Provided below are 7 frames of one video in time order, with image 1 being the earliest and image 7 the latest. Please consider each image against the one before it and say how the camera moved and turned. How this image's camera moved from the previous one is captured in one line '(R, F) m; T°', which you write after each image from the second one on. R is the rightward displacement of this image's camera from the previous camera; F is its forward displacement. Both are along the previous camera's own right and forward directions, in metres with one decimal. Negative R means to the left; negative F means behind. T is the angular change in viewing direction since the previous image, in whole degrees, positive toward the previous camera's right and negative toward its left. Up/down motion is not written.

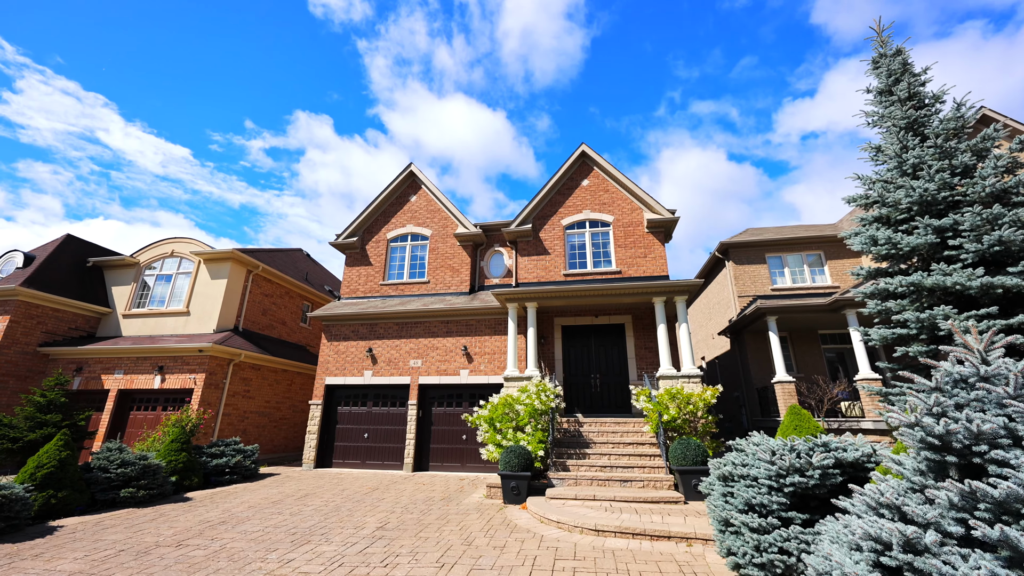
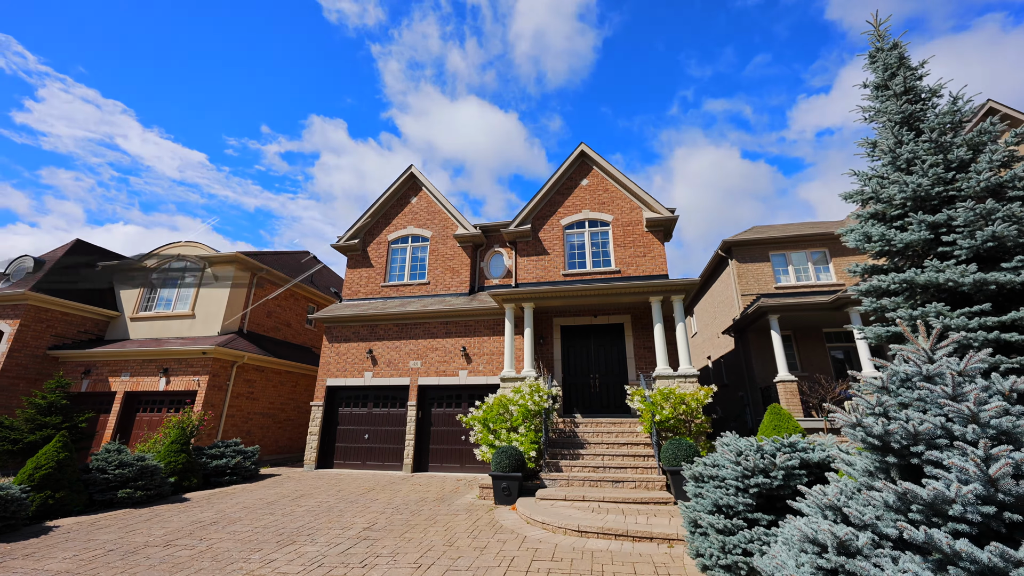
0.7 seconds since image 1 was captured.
(+0.4, 0.0) m; -1°
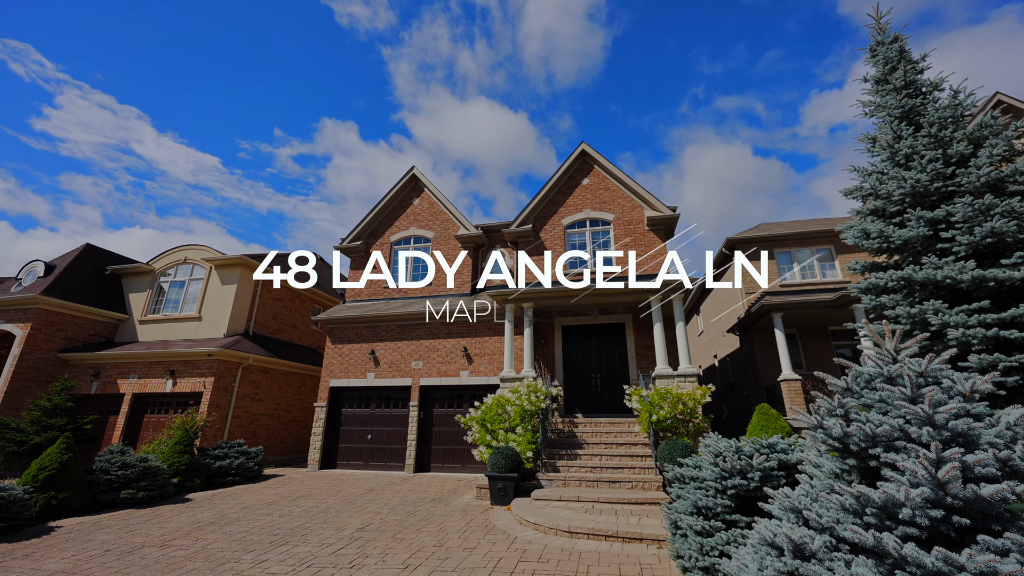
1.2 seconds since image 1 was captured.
(+0.3, 0.0) m; -1°
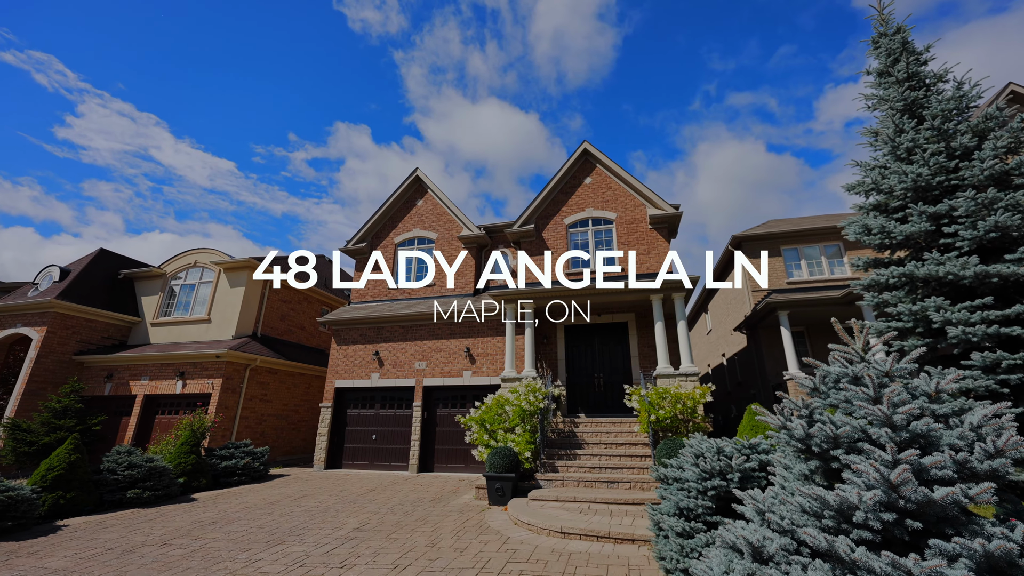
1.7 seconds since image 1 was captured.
(+0.3, 0.0) m; -1°
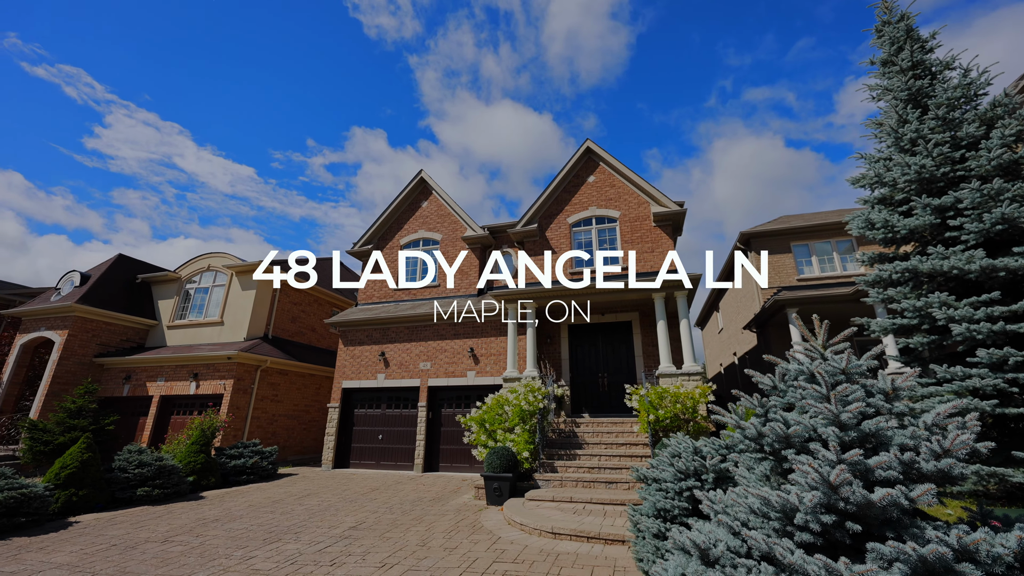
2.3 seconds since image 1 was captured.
(+0.3, 0.0) m; -2°
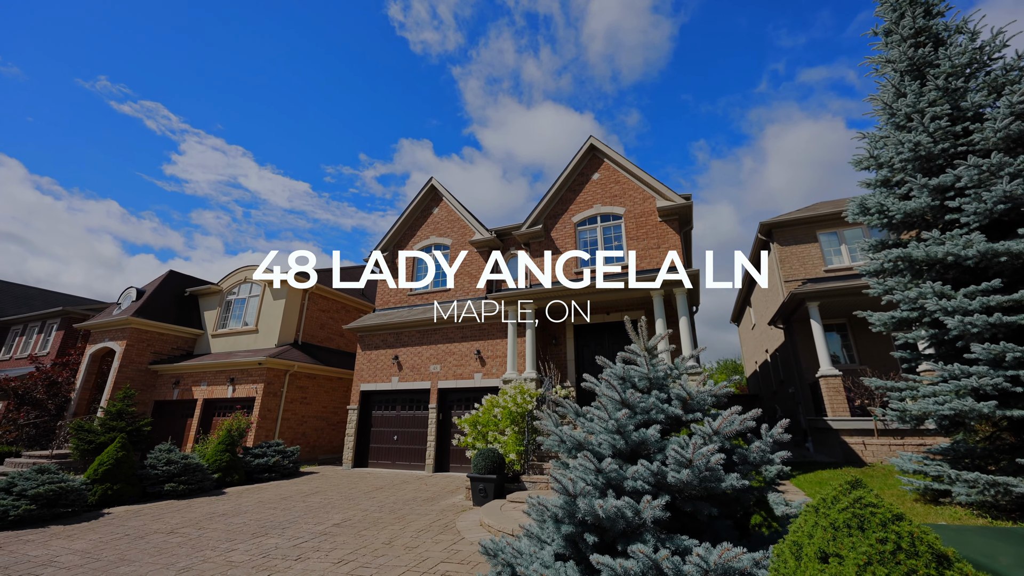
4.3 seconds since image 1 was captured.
(+1.2, 0.0) m; -6°
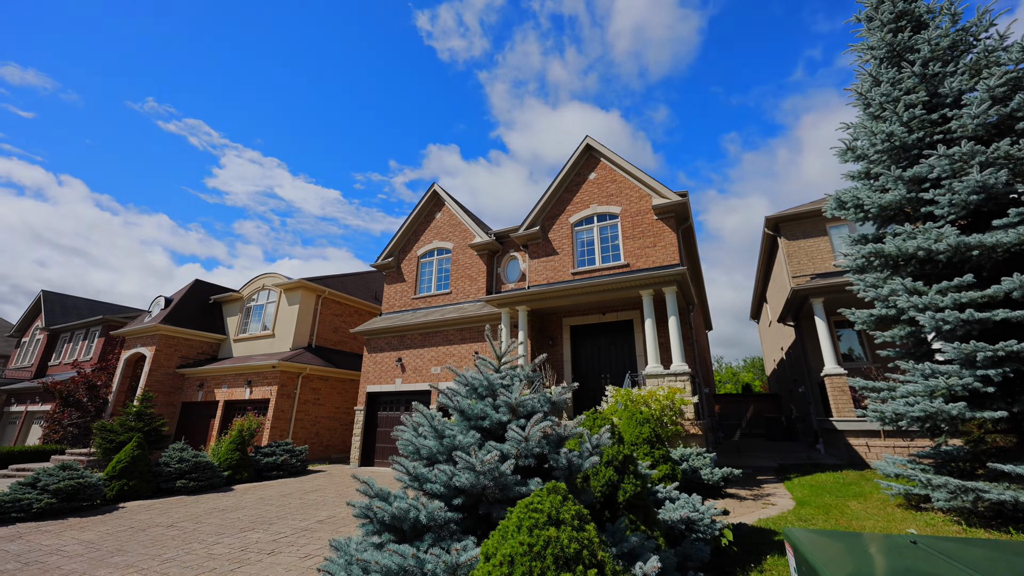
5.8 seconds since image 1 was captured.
(+1.0, -0.1) m; -4°
